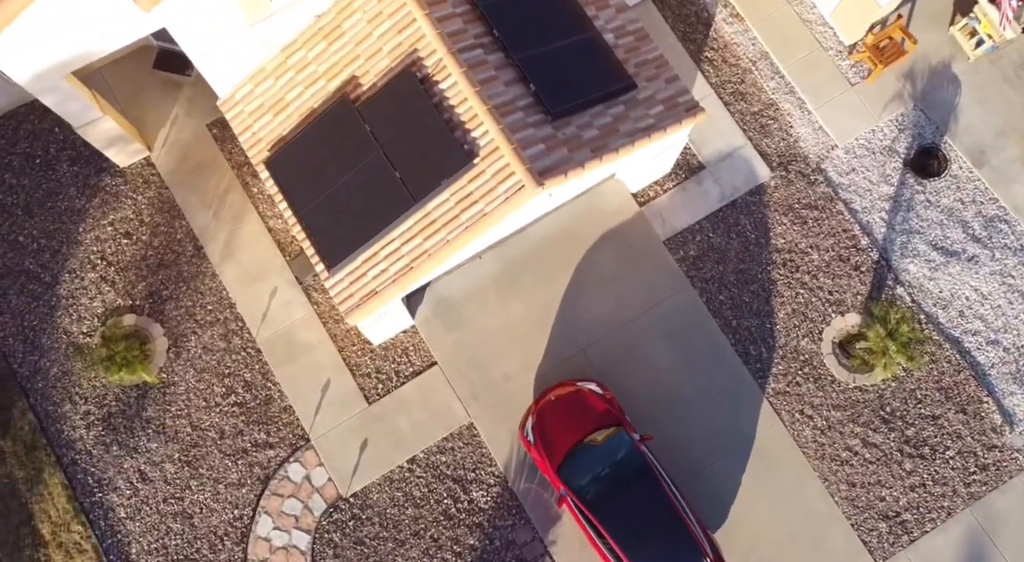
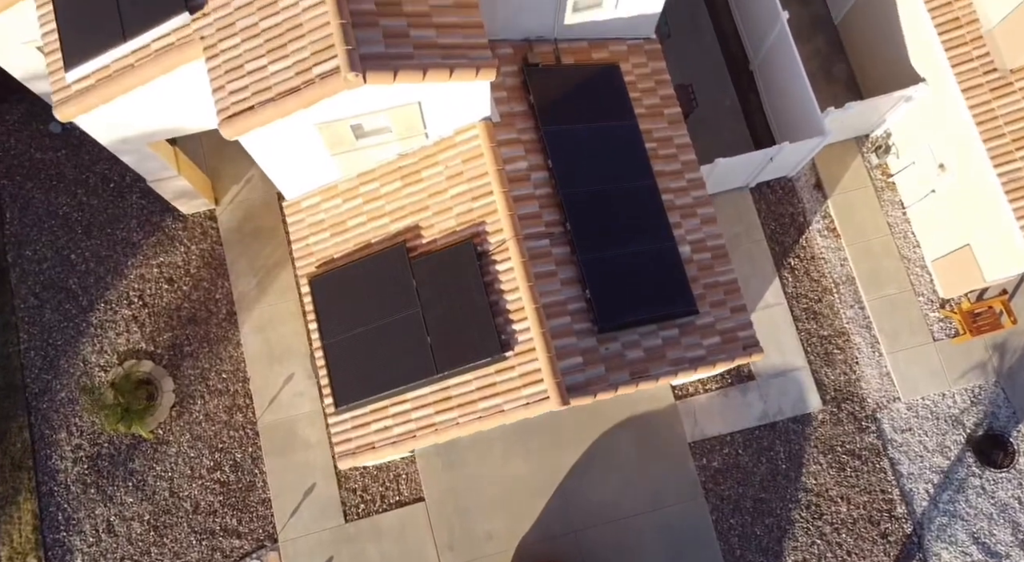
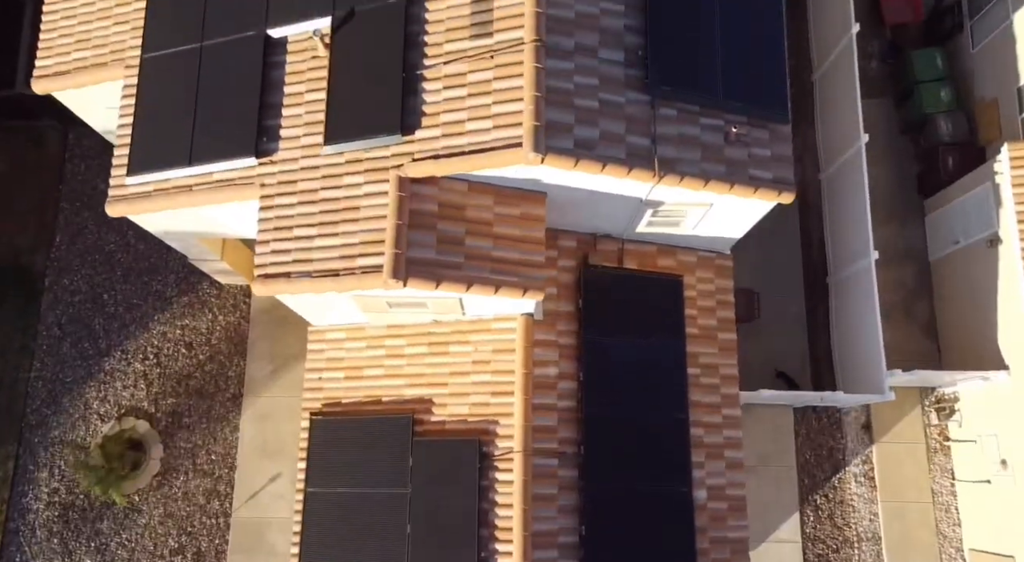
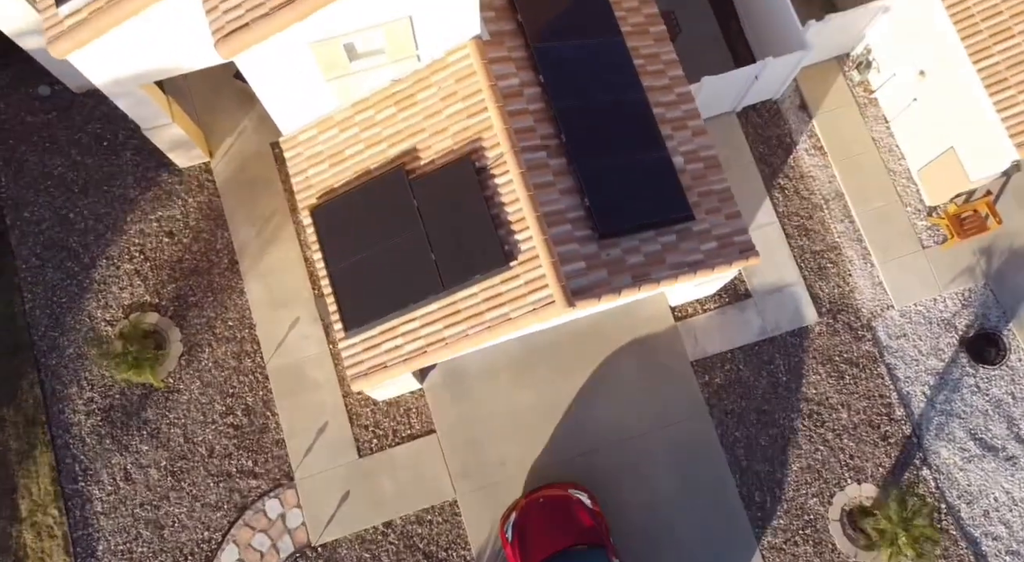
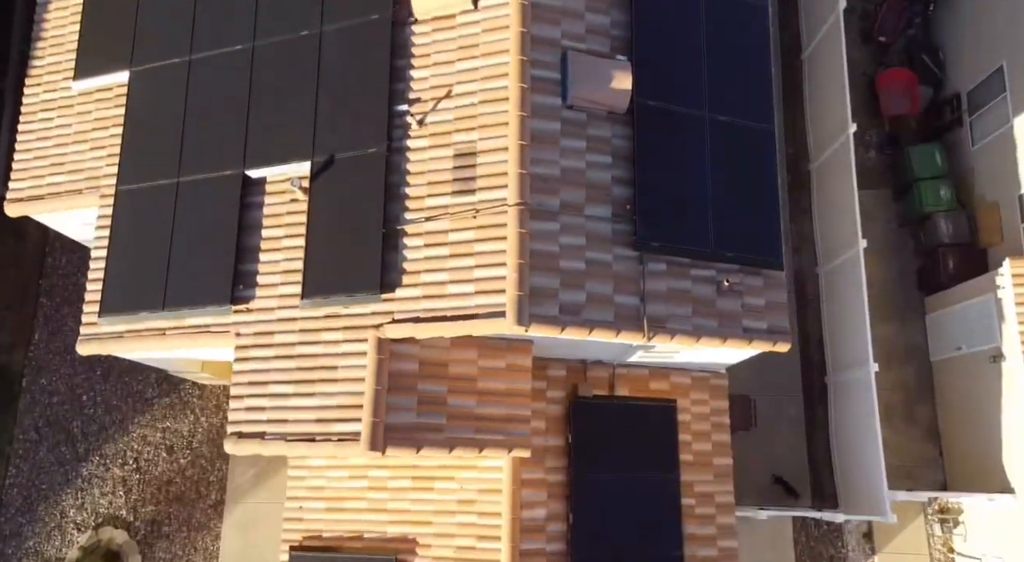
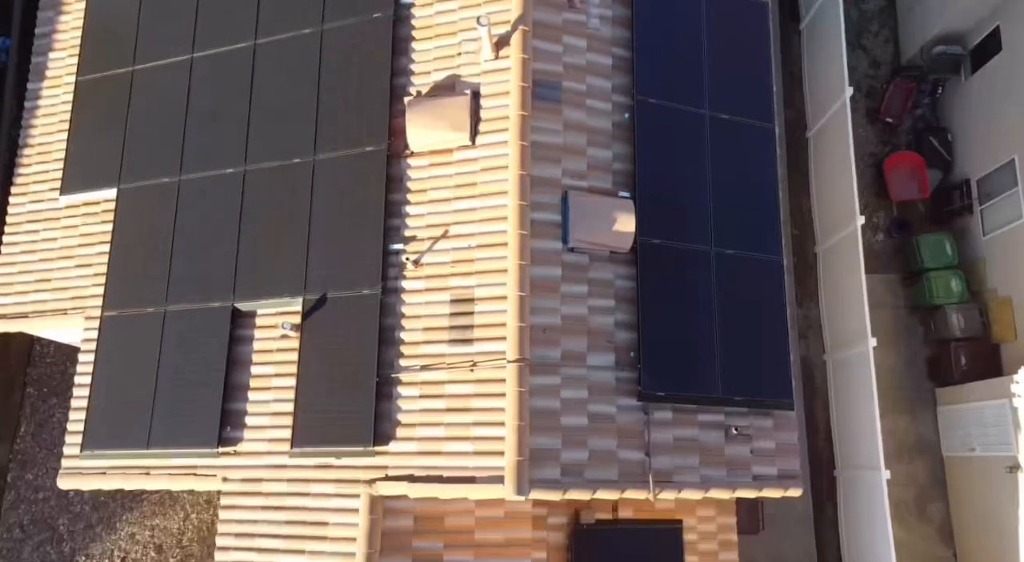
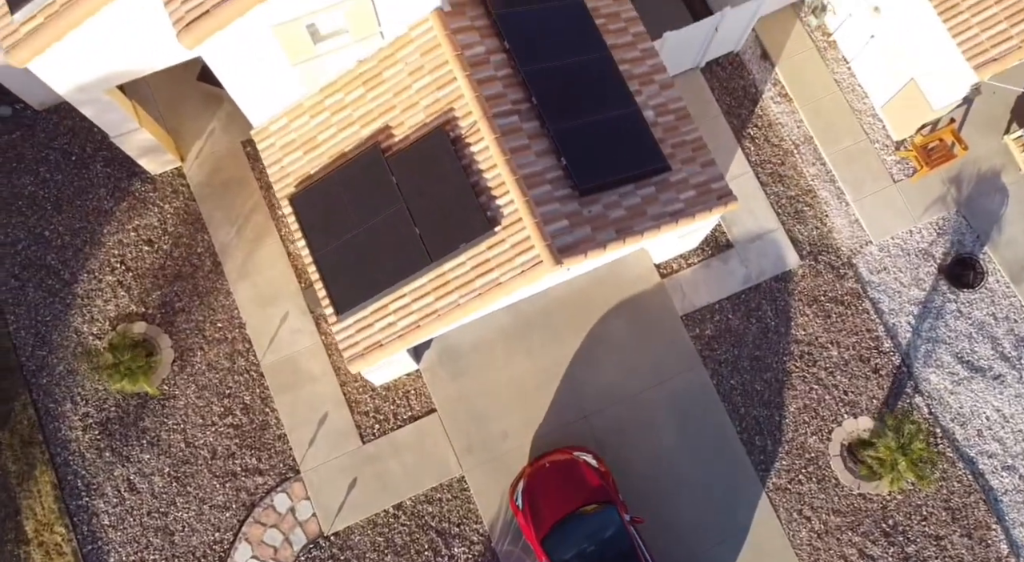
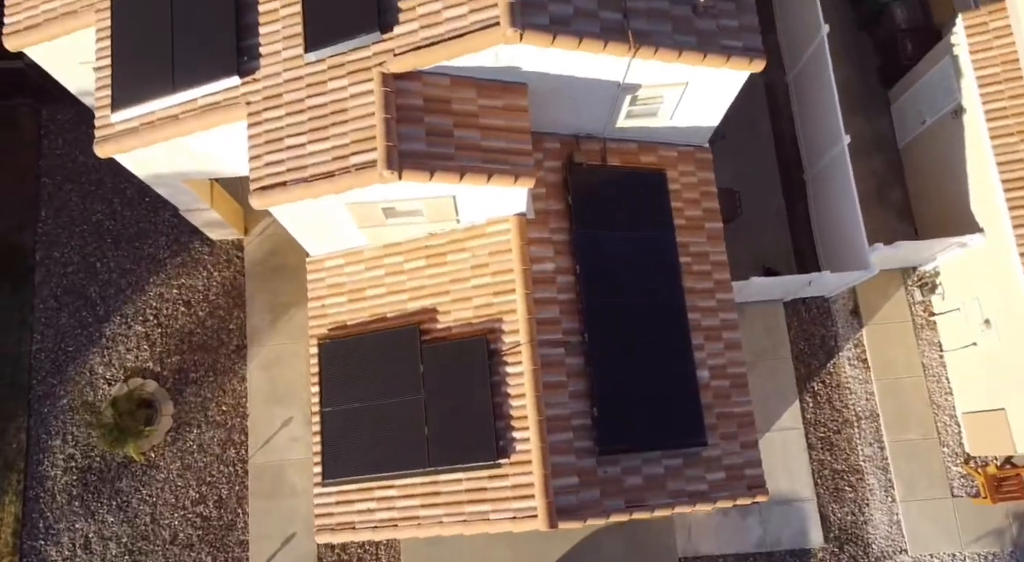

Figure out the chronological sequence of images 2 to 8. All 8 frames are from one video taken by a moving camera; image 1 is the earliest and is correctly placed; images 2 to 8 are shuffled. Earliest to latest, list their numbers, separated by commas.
7, 4, 2, 8, 3, 5, 6
